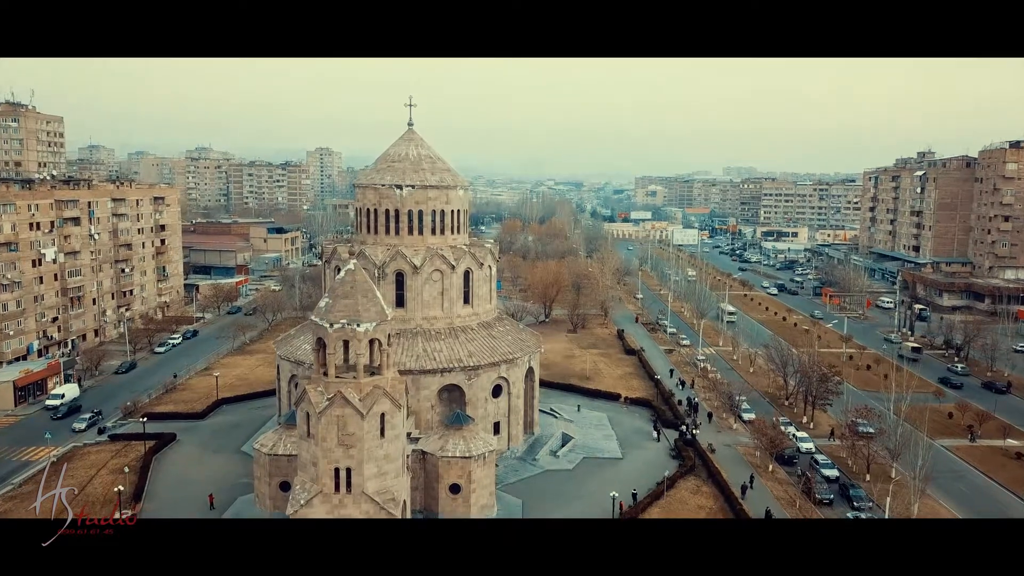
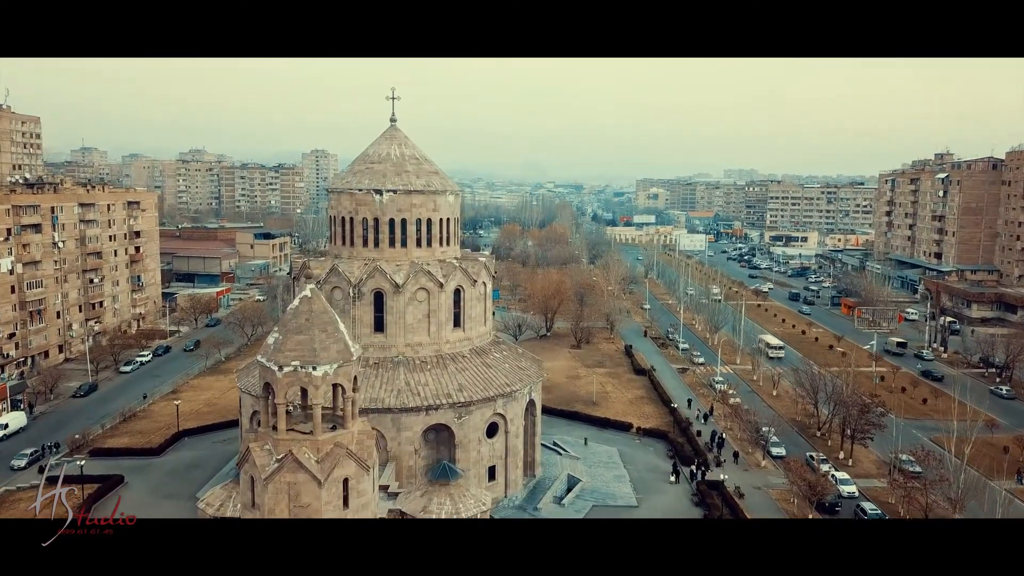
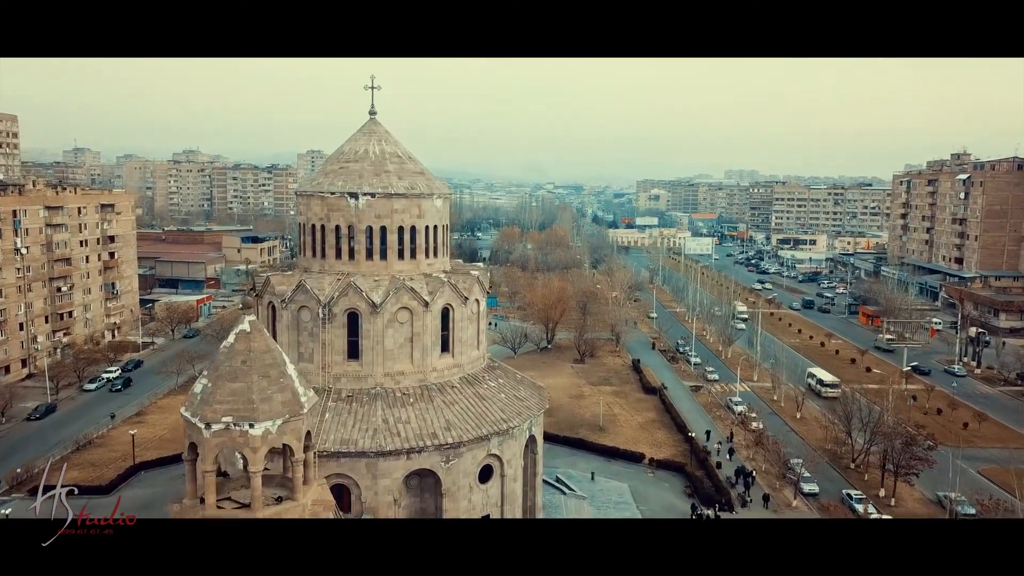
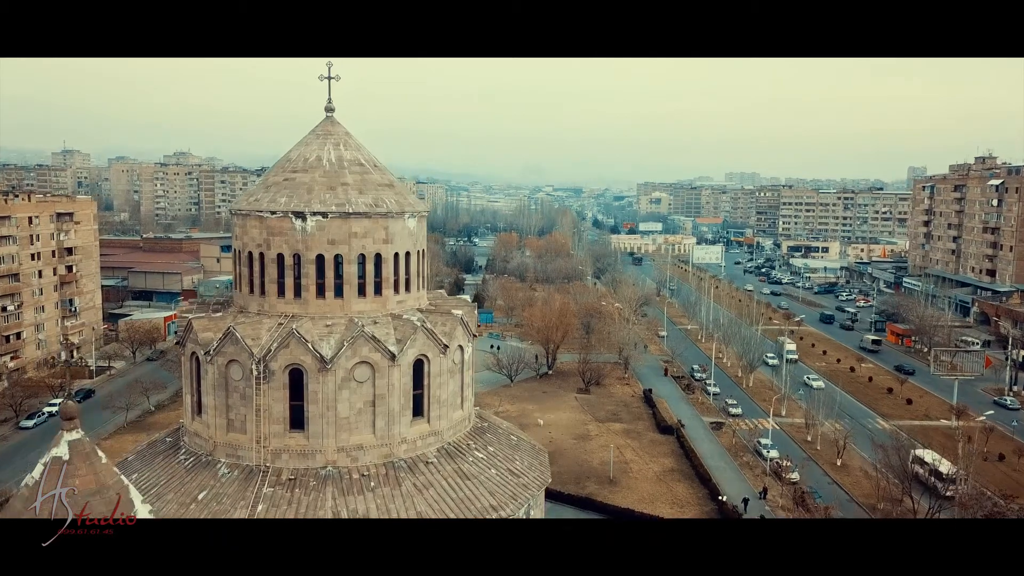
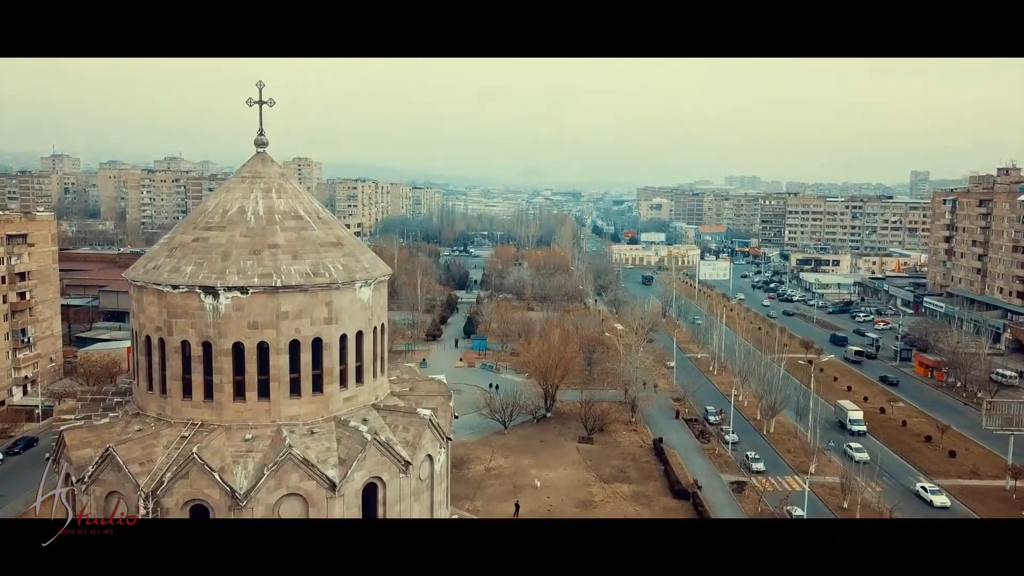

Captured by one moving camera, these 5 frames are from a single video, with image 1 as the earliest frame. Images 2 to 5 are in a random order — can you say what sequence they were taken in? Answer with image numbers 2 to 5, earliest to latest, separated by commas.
2, 3, 4, 5
